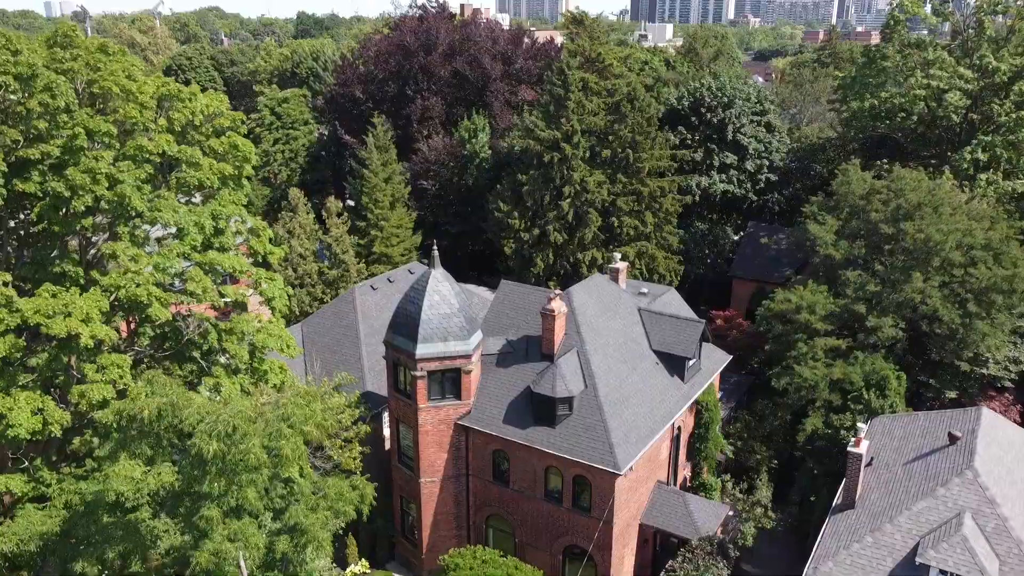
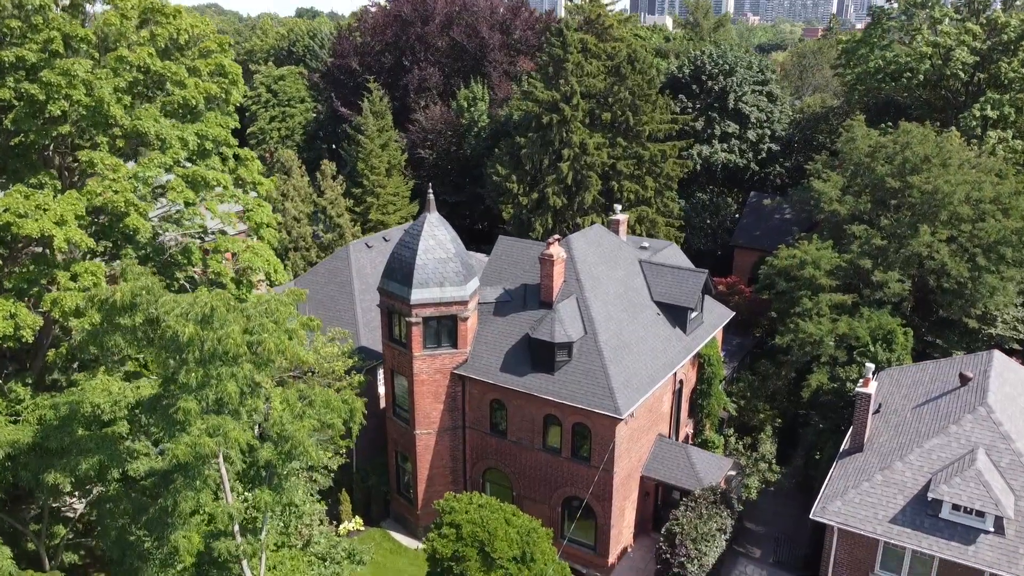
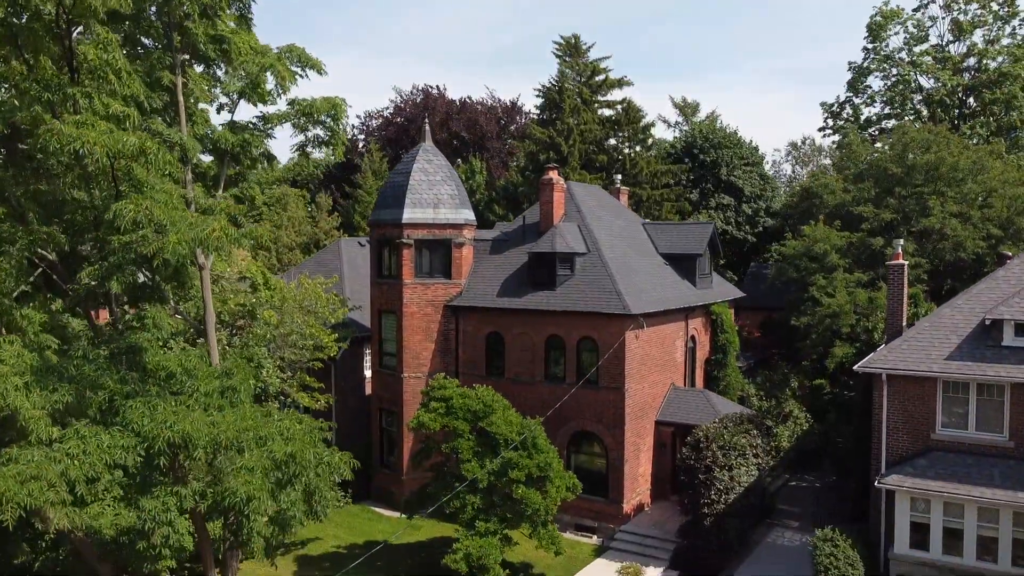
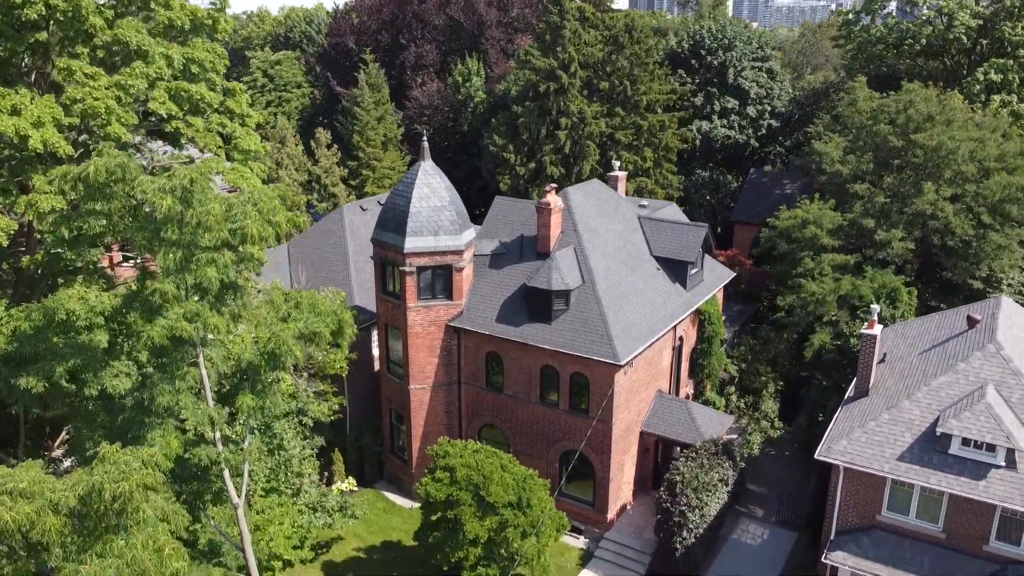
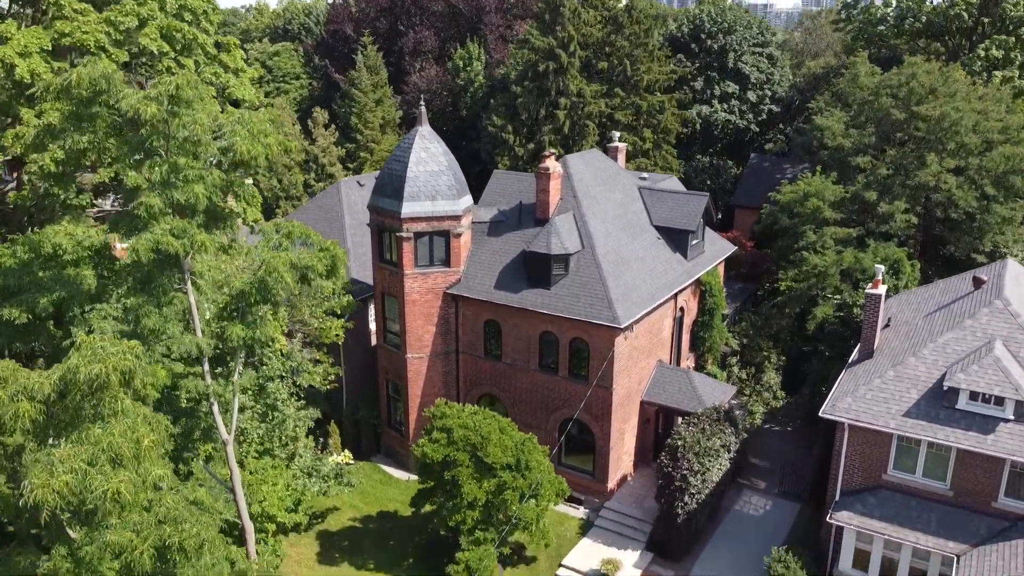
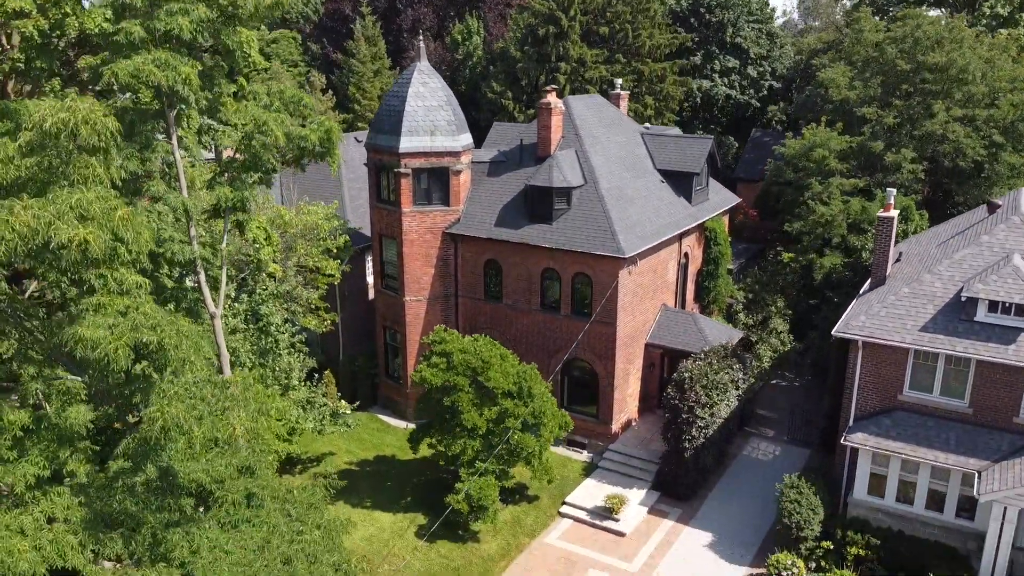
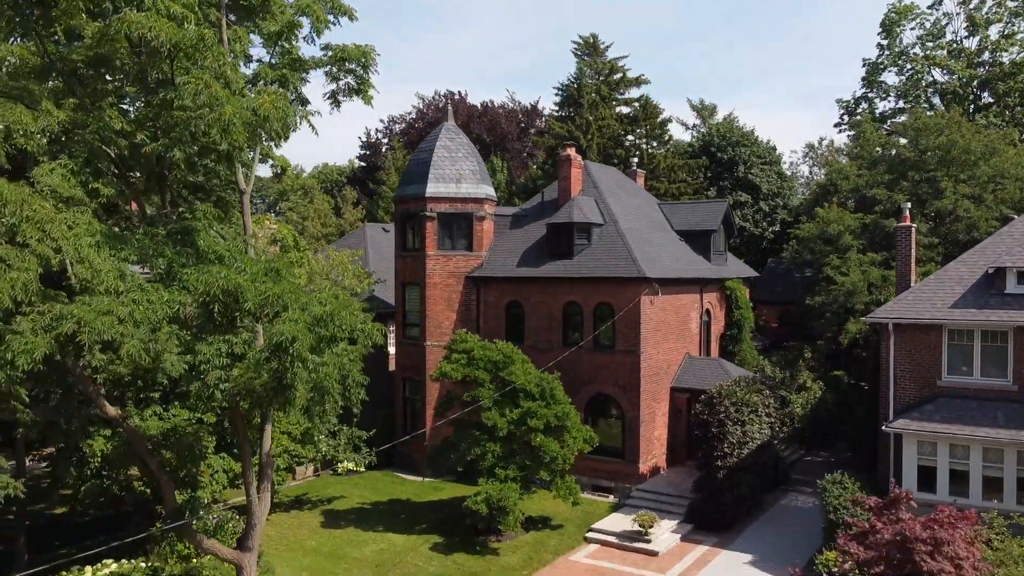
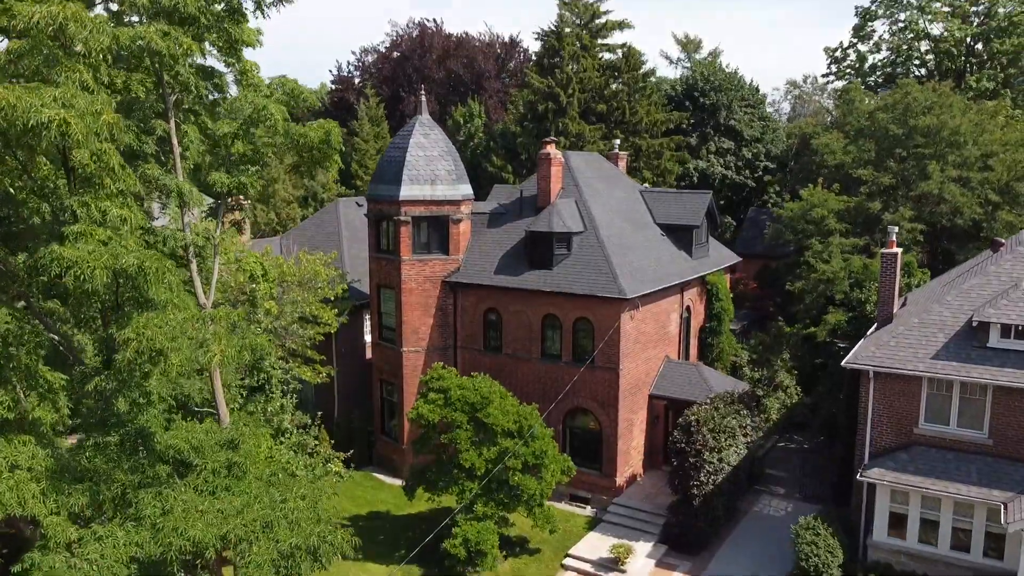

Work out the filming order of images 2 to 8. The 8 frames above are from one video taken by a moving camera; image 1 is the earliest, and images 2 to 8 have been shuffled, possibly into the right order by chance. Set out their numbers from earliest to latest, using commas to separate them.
2, 4, 5, 6, 8, 3, 7
